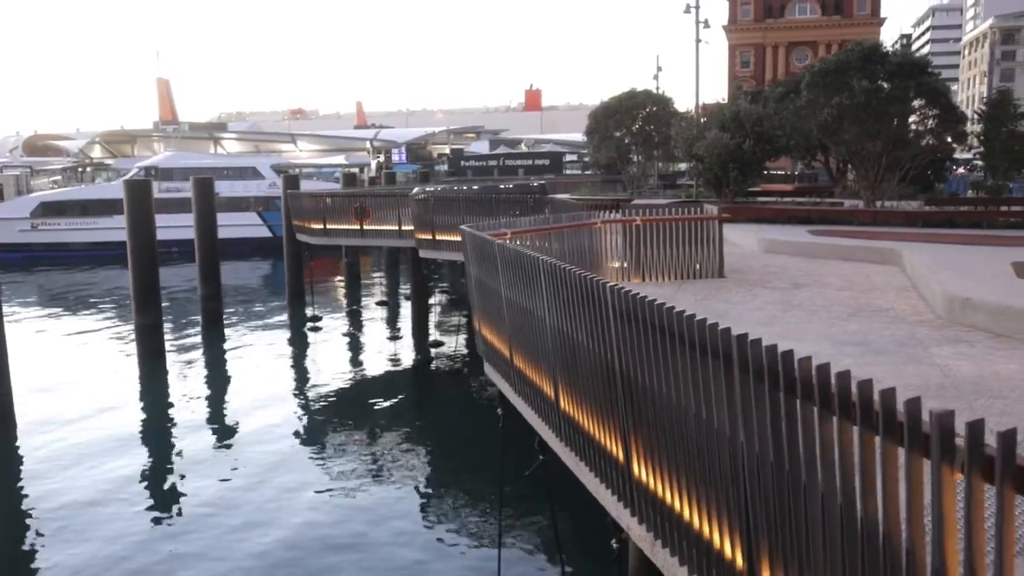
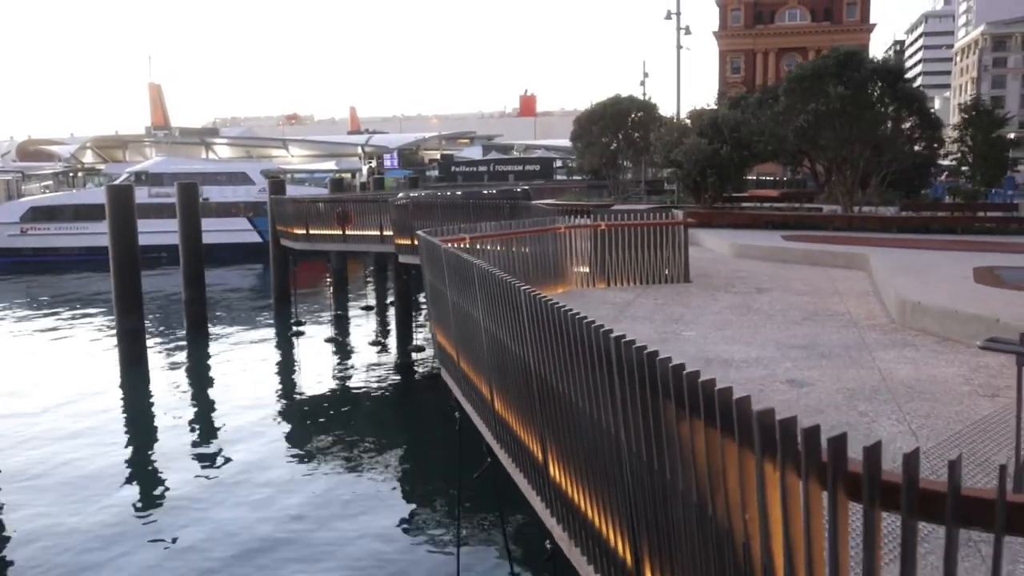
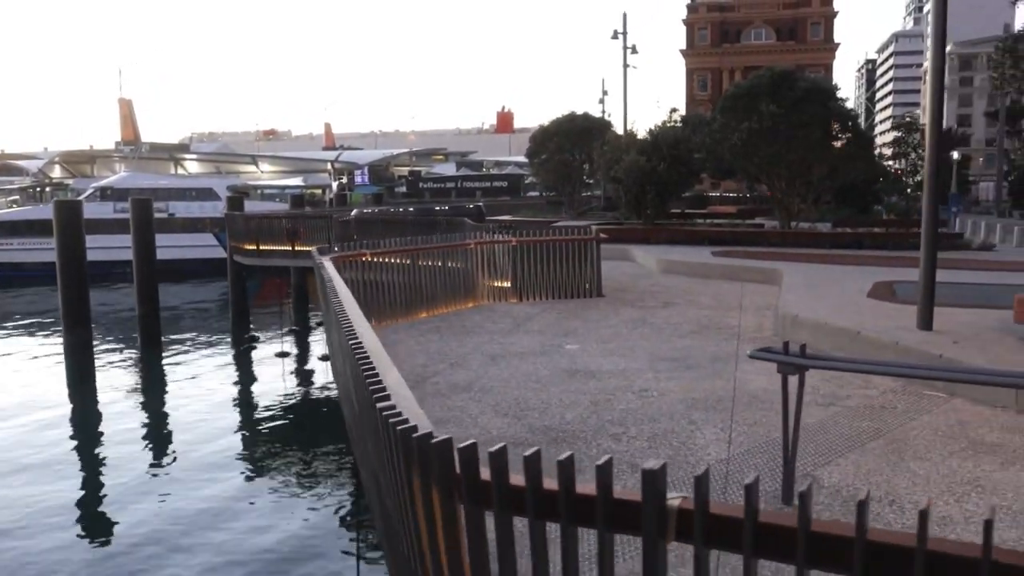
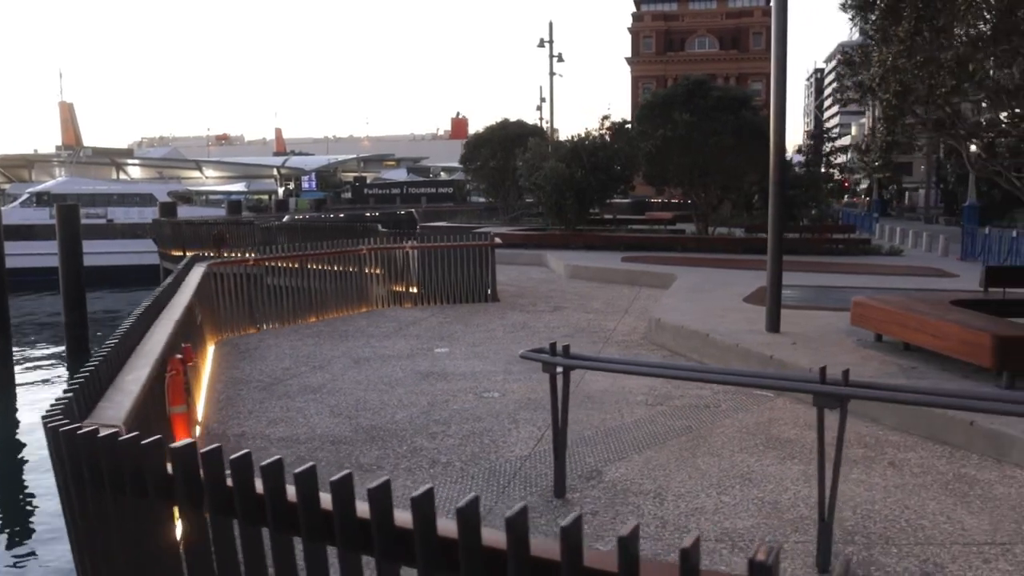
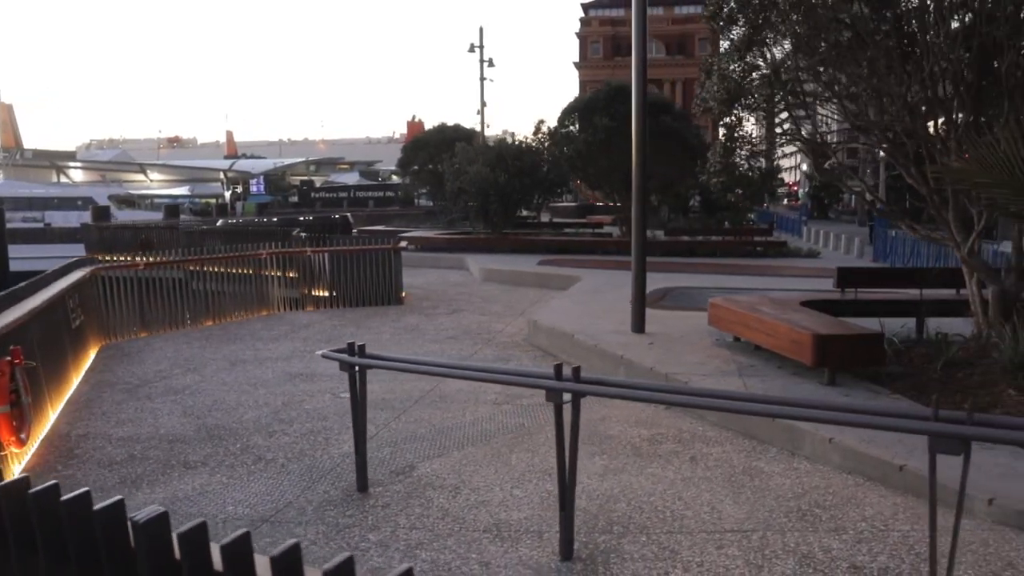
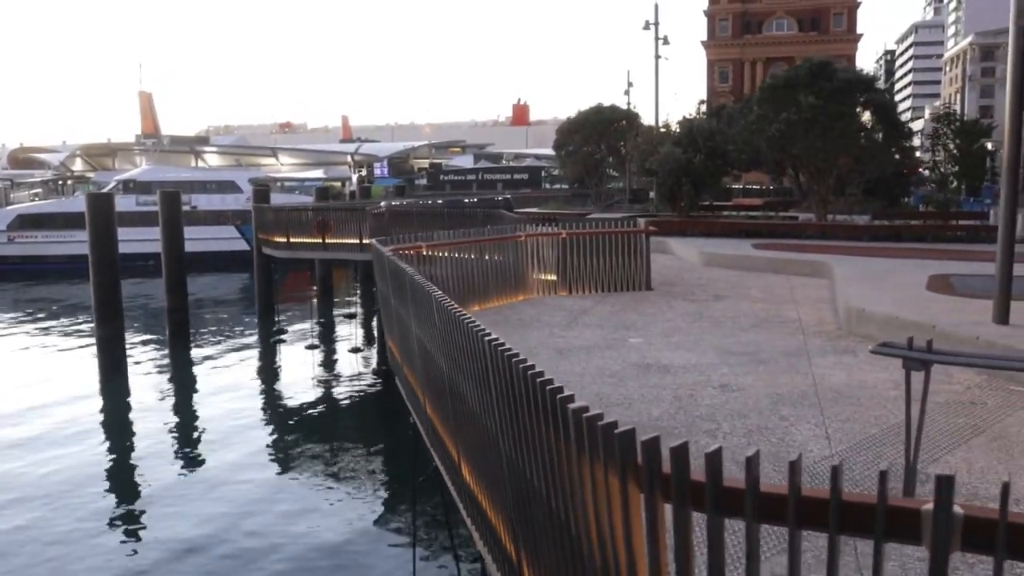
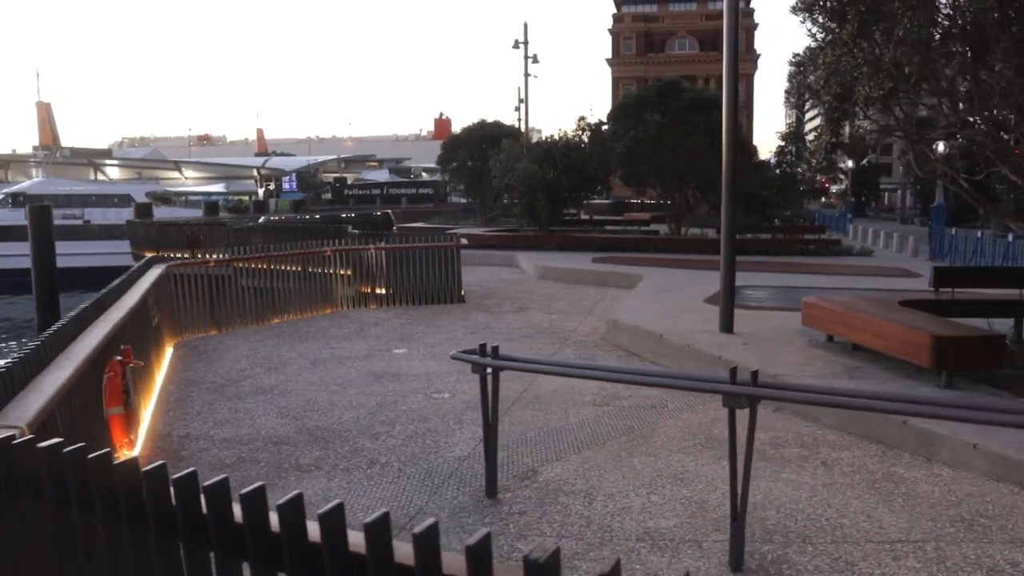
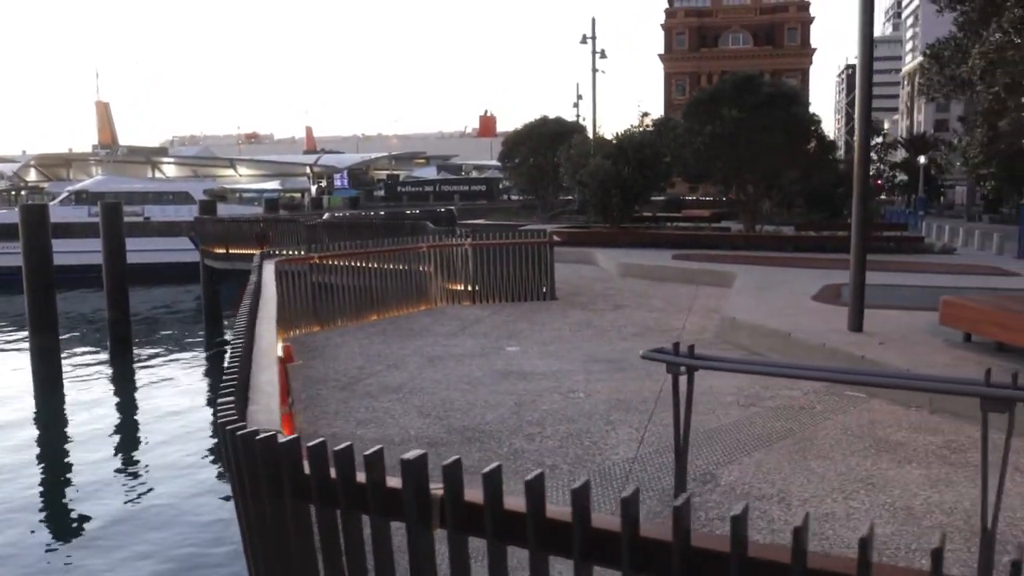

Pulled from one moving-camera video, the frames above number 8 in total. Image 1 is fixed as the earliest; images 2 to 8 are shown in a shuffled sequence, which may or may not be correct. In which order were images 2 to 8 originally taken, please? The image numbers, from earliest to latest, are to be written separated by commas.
2, 6, 3, 8, 4, 7, 5
